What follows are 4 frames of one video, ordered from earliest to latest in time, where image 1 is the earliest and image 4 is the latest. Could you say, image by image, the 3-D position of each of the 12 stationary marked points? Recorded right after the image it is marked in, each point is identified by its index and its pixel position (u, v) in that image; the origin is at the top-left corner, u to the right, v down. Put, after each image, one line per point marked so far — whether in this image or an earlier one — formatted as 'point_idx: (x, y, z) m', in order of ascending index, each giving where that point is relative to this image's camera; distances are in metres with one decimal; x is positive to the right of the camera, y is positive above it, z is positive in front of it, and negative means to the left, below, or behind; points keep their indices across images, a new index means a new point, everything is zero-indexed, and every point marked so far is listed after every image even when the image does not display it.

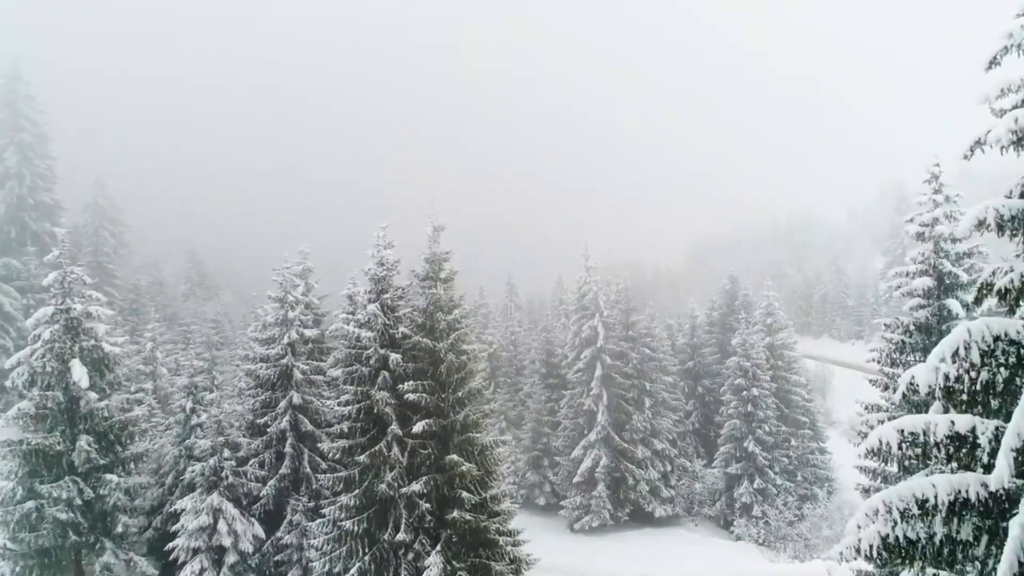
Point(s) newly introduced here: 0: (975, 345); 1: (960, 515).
0: (+9.0, -1.1, +10.1) m
1: (+9.0, -4.5, +10.4) m
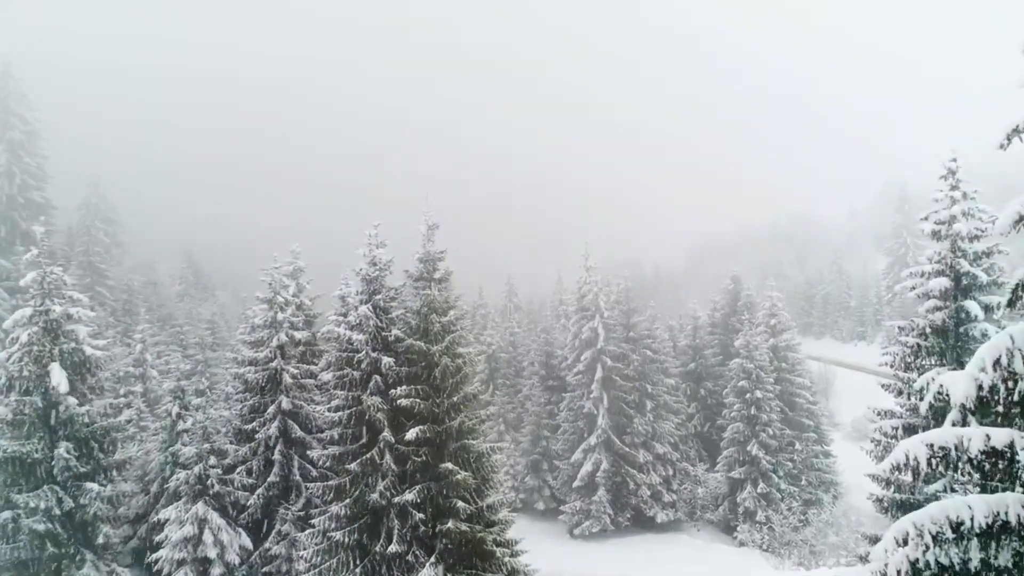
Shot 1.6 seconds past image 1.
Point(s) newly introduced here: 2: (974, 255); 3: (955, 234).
0: (+8.9, -1.1, +9.1) m
1: (+8.9, -4.6, +9.5) m
2: (+17.7, +1.3, +19.9) m
3: (+16.7, +2.1, +19.7) m
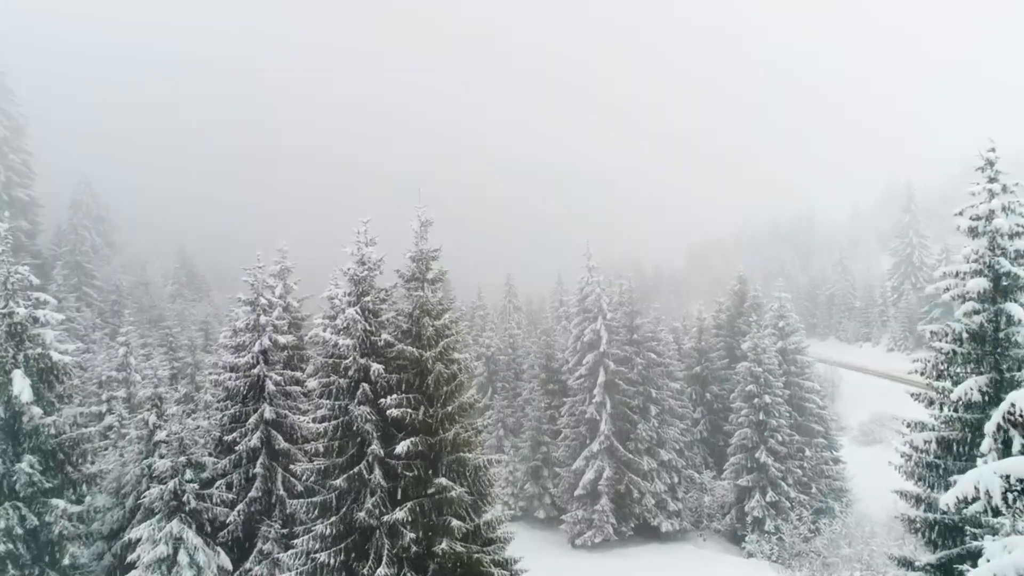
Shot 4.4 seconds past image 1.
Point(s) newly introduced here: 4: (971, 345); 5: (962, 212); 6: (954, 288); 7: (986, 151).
0: (+8.8, -1.2, +7.5) m
1: (+8.8, -4.6, +7.8) m
2: (+17.6, +1.2, +18.3) m
3: (+16.7, +2.0, +18.0) m
4: (+16.3, -2.0, +18.5) m
5: (+16.7, +2.8, +19.4) m
6: (+16.5, 0.0, +19.5) m
7: (+17.4, +5.0, +19.1) m
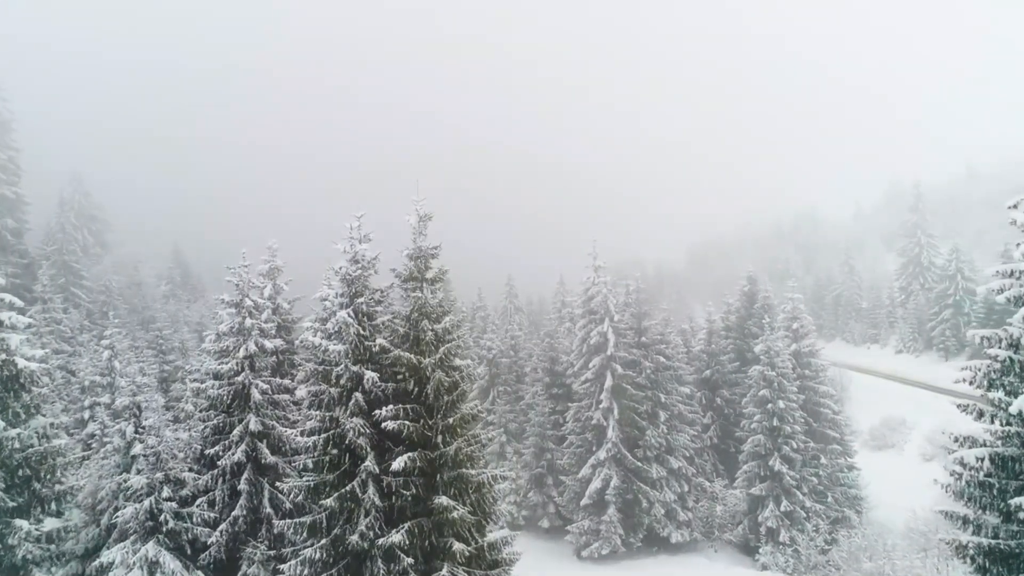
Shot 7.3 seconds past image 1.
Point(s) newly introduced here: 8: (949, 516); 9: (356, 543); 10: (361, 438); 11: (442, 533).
0: (+9.1, -1.2, +5.7) m
1: (+9.1, -4.6, +6.0) m
2: (+17.9, +1.2, +16.5) m
3: (+16.9, +2.0, +16.2) m
4: (+16.6, -2.0, +16.7) m
5: (+17.0, +2.8, +17.6) m
6: (+16.7, 0.0, +17.7) m
7: (+17.6, +5.0, +17.3) m
8: (+15.3, -8.0, +18.2) m
9: (-5.5, -9.0, +18.4) m
10: (-5.5, -5.5, +19.2) m
11: (-2.6, -9.2, +19.7) m
